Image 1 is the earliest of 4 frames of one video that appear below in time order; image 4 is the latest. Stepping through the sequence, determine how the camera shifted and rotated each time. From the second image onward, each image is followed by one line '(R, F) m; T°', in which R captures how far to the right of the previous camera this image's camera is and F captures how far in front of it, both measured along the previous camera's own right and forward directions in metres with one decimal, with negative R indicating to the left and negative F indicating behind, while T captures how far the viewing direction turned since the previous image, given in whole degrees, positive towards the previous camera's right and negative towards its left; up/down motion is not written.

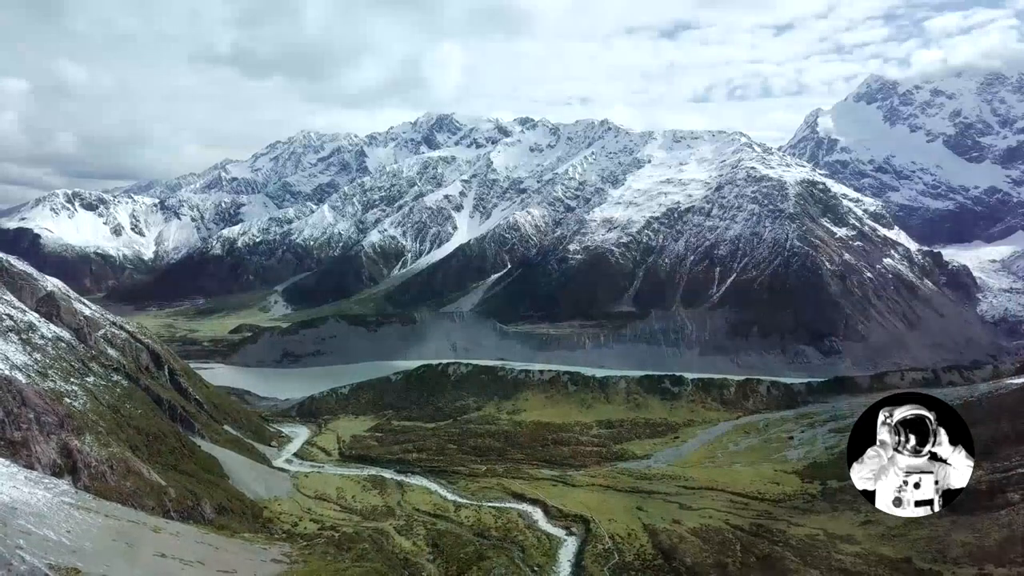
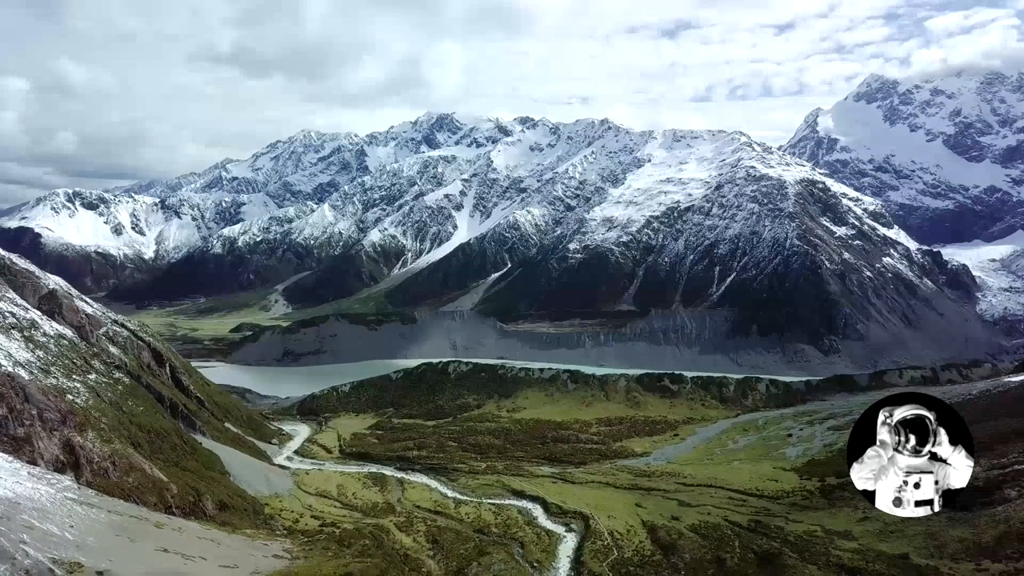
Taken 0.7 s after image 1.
(+0.1, -0.4) m; 0°
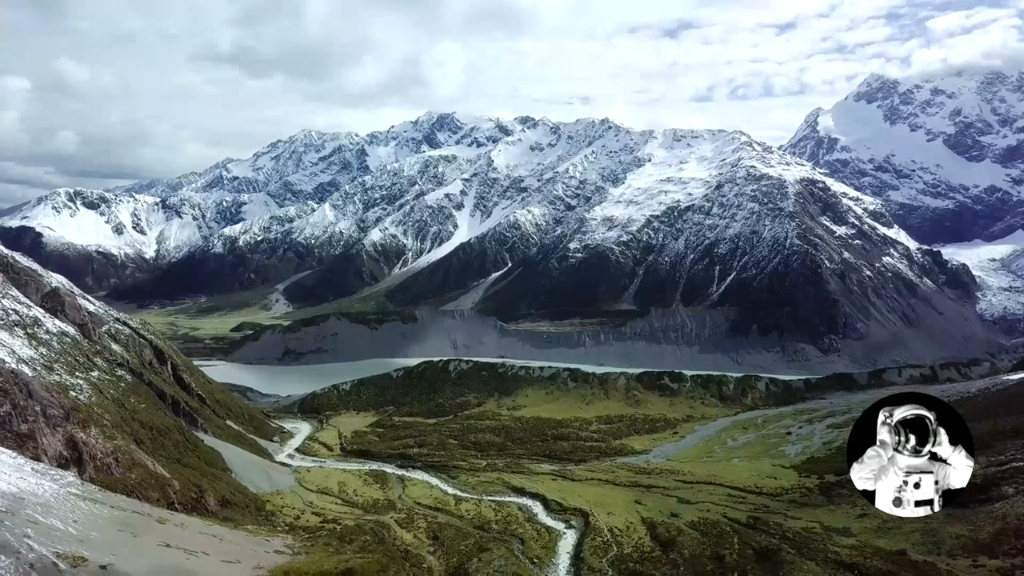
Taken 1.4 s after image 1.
(0.0, -0.3) m; 0°
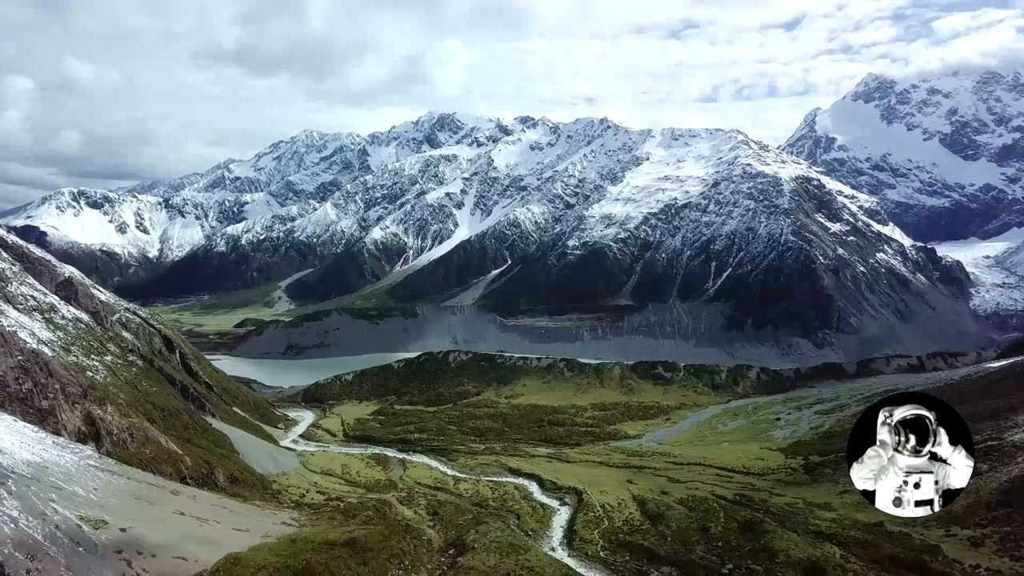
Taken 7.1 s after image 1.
(+0.5, -2.8) m; 0°
